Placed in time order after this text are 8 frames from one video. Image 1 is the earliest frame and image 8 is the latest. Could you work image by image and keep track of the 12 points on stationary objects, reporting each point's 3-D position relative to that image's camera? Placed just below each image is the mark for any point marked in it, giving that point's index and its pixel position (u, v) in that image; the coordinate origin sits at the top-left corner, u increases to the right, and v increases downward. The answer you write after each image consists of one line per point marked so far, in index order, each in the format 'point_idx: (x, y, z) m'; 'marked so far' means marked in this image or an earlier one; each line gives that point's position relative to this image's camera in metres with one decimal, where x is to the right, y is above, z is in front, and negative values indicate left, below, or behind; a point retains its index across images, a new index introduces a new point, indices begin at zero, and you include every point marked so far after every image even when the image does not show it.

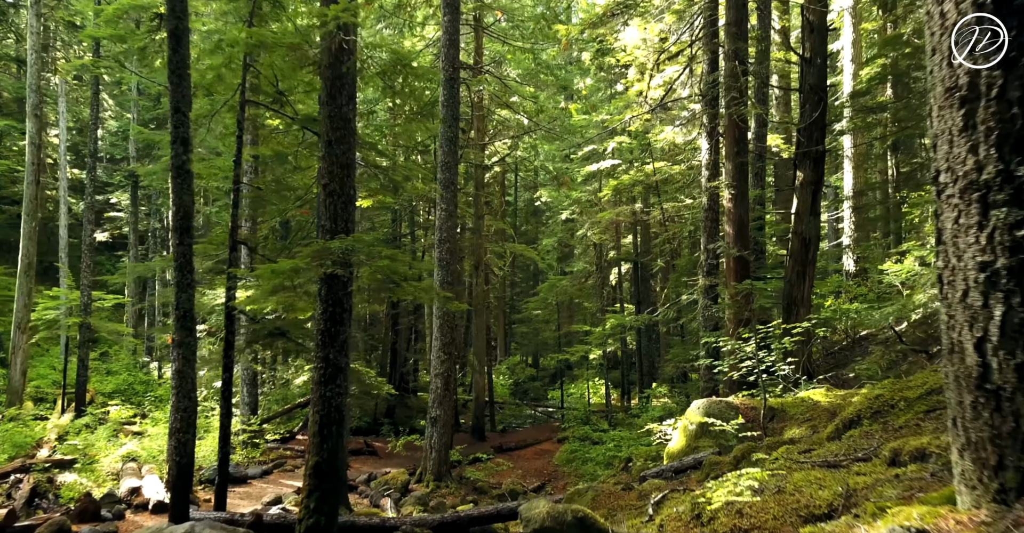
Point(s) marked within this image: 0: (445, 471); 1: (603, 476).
0: (-1.4, -4.2, +17.1) m
1: (+1.9, -4.4, +17.1) m
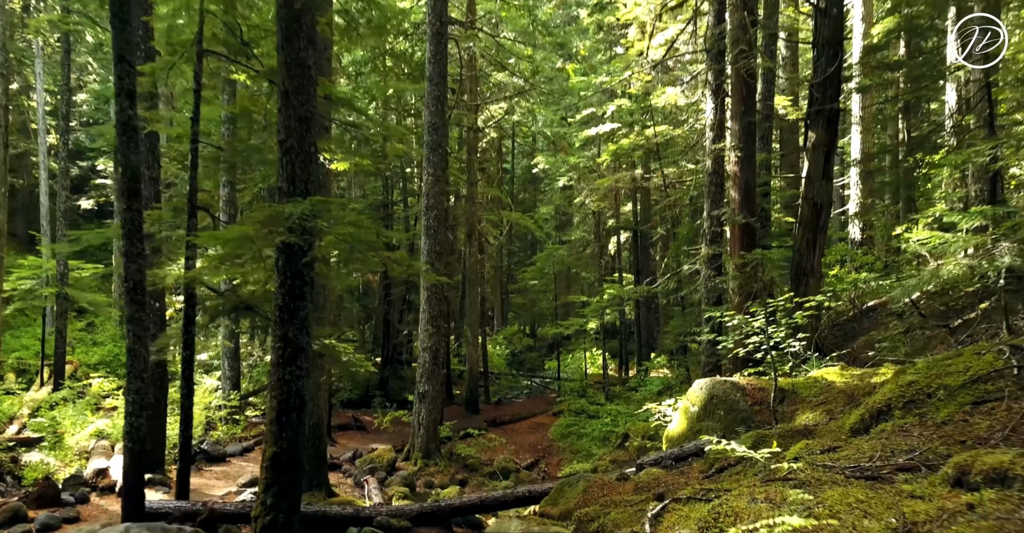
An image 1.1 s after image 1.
0: (-1.5, -3.6, +16.4) m
1: (+1.7, -3.7, +16.4) m
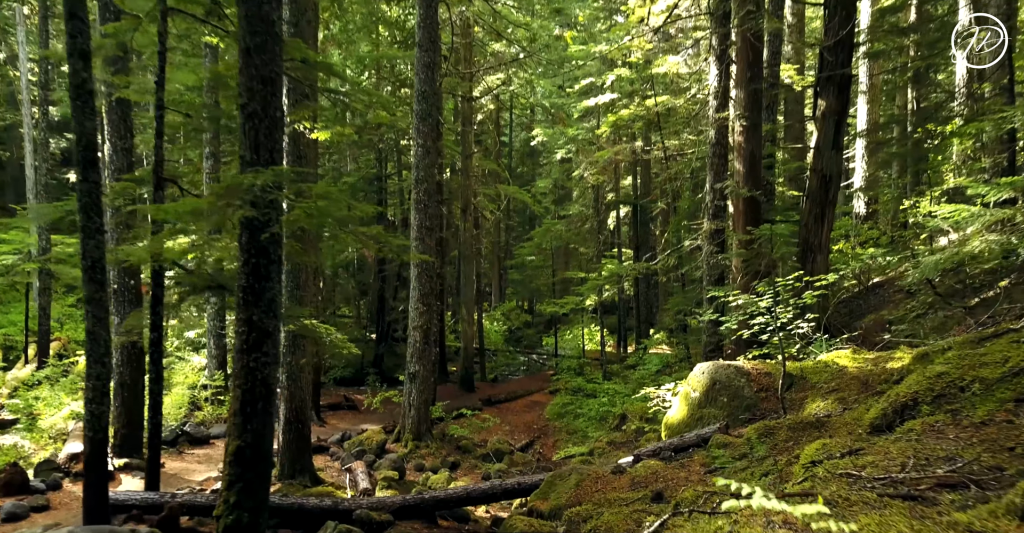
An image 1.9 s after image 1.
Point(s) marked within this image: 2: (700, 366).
0: (-1.7, -3.1, +15.9) m
1: (+1.6, -3.3, +15.9) m
2: (+2.1, -1.1, +9.1) m
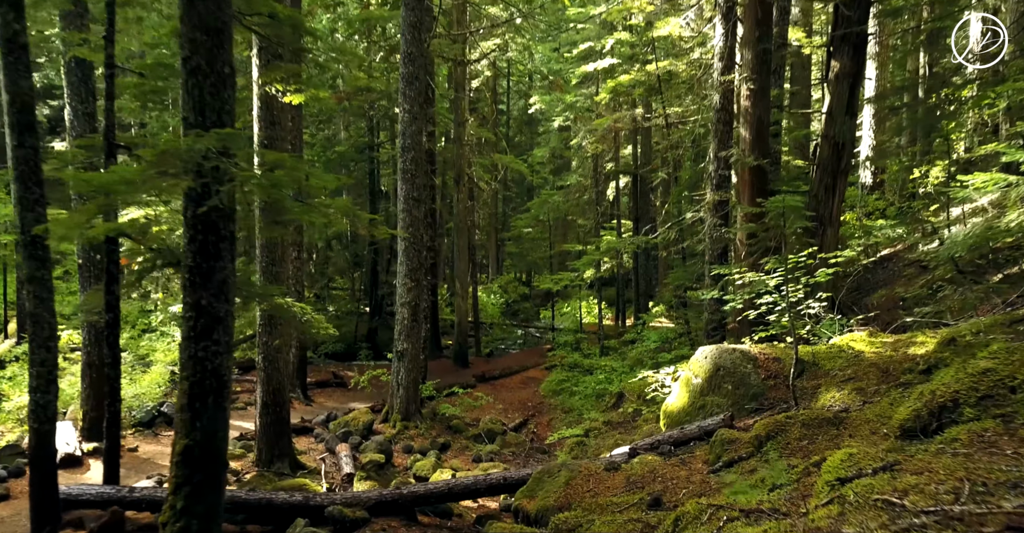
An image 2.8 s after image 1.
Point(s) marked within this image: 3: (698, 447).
0: (-1.8, -2.6, +15.2) m
1: (+1.5, -2.8, +15.2) m
2: (+2.0, -0.8, +8.4) m
3: (+1.7, -1.7, +7.6) m
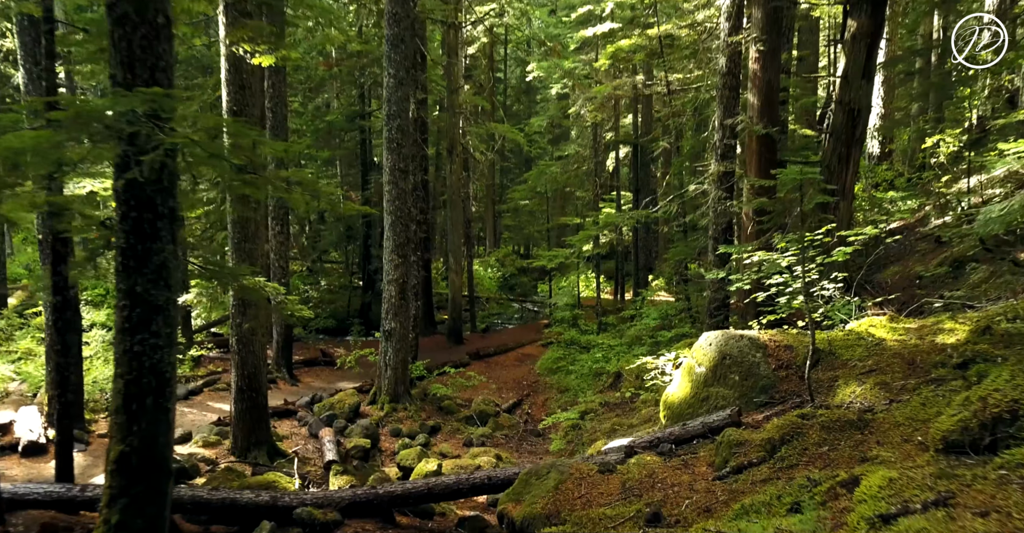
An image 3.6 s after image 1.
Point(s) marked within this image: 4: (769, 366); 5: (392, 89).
0: (-1.9, -2.2, +14.6) m
1: (+1.3, -2.3, +14.6) m
2: (+1.8, -0.6, +7.7) m
3: (+1.6, -1.5, +6.9) m
4: (+2.3, -0.9, +7.3) m
5: (-2.0, +3.0, +13.7) m
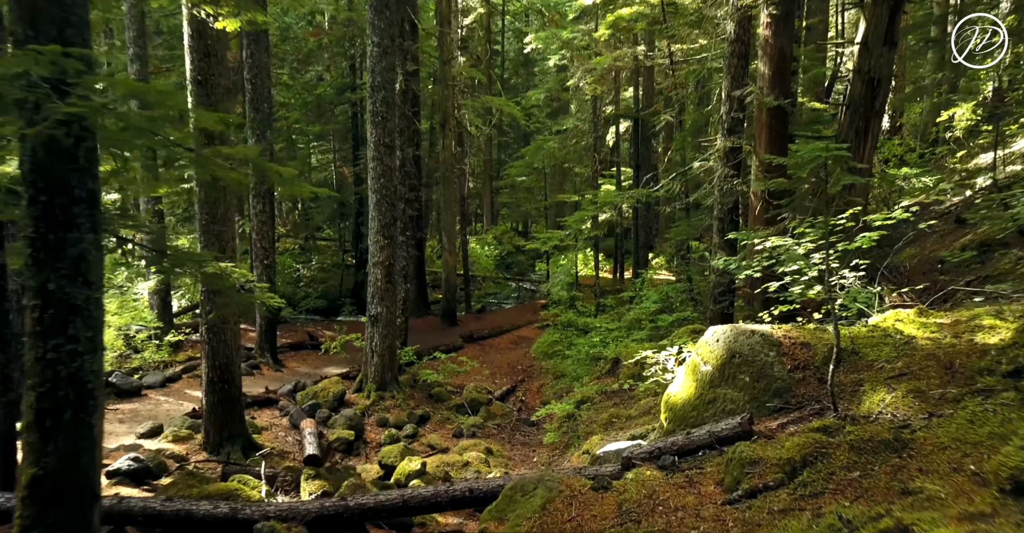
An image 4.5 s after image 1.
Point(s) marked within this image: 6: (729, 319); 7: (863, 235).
0: (-2.0, -1.9, +13.9) m
1: (+1.2, -2.0, +13.9) m
2: (+1.7, -0.5, +7.0) m
3: (+1.5, -1.4, +6.2) m
4: (+2.2, -0.8, +6.6) m
5: (-2.1, +3.3, +12.8) m
6: (+2.9, -0.7, +11.2) m
7: (+3.0, +0.3, +7.1) m
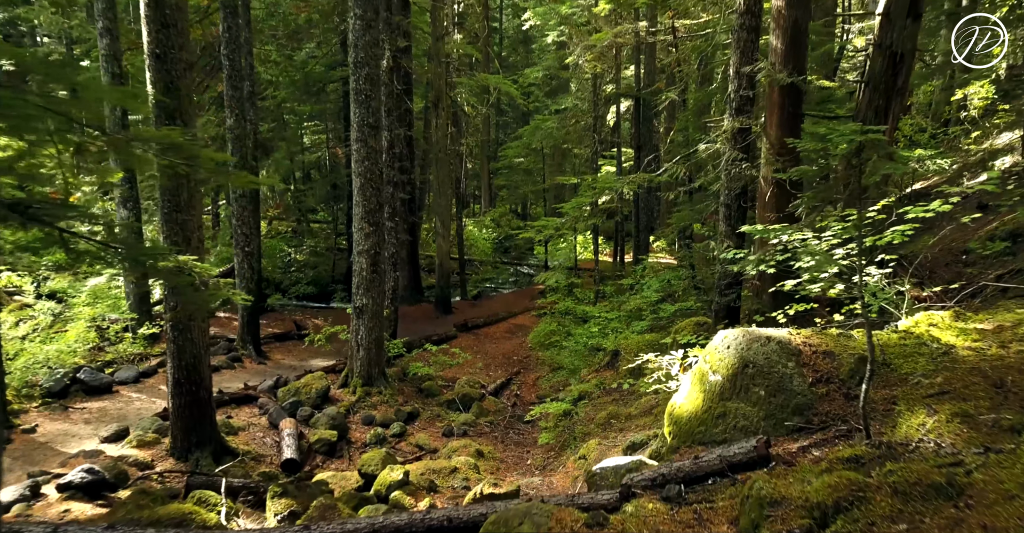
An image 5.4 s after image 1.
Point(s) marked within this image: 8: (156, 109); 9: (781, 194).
0: (-2.1, -1.7, +13.1) m
1: (+1.1, -1.8, +13.2) m
2: (+1.6, -0.5, +6.2) m
3: (+1.4, -1.4, +5.4) m
4: (+2.1, -0.8, +5.9) m
5: (-2.2, +3.4, +12.0) m
6: (+2.8, -0.6, +10.5) m
7: (+2.9, +0.3, +6.3) m
8: (-3.8, +1.7, +8.7) m
9: (+3.3, +0.9, +10.0) m
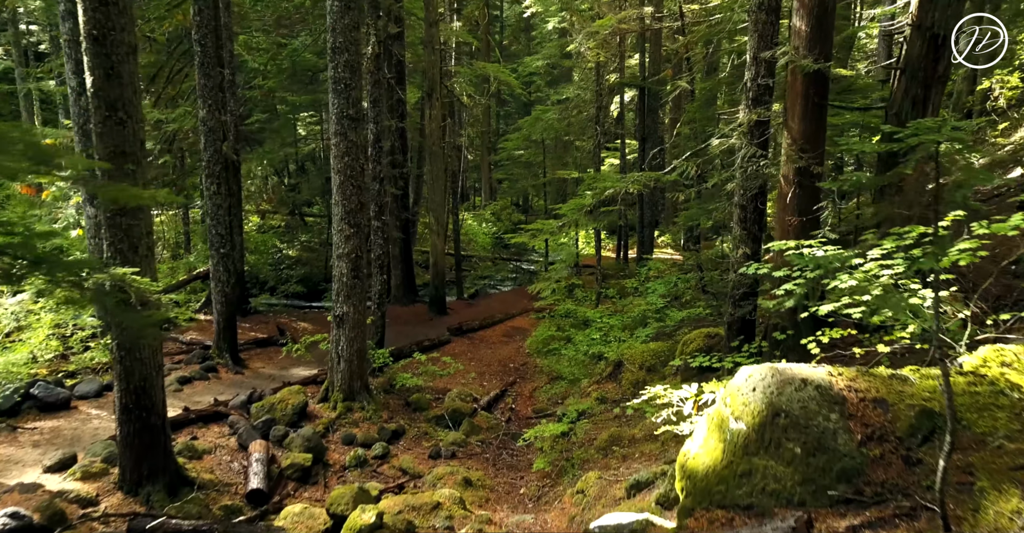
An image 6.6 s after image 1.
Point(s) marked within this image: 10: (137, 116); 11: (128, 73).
0: (-2.2, -1.8, +12.1) m
1: (+1.0, -1.9, +12.1) m
2: (+1.5, -0.7, +5.2) m
3: (+1.2, -1.6, +4.4) m
4: (+1.9, -0.9, +4.8) m
5: (-2.3, +3.3, +10.9) m
6: (+2.7, -0.7, +9.4) m
7: (+2.8, +0.1, +5.3) m
8: (-3.9, +1.6, +7.7) m
9: (+3.2, +0.8, +8.9) m
10: (-3.6, +1.4, +7.9) m
11: (-3.6, +1.8, +7.8) m
